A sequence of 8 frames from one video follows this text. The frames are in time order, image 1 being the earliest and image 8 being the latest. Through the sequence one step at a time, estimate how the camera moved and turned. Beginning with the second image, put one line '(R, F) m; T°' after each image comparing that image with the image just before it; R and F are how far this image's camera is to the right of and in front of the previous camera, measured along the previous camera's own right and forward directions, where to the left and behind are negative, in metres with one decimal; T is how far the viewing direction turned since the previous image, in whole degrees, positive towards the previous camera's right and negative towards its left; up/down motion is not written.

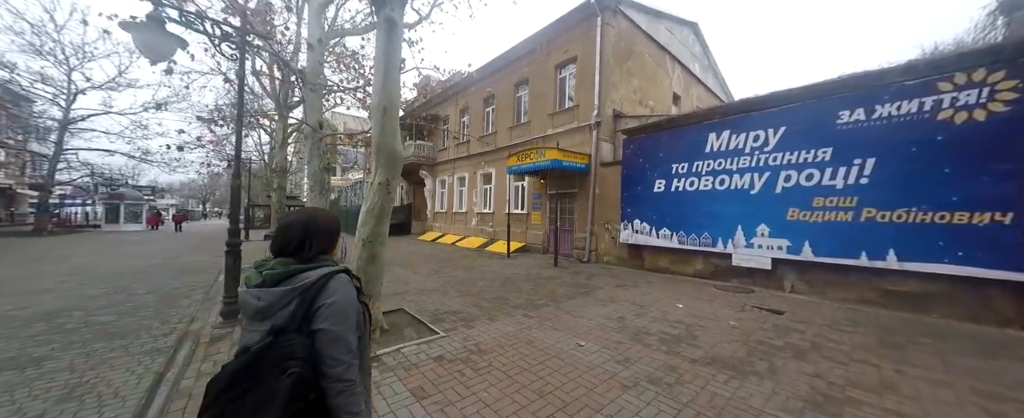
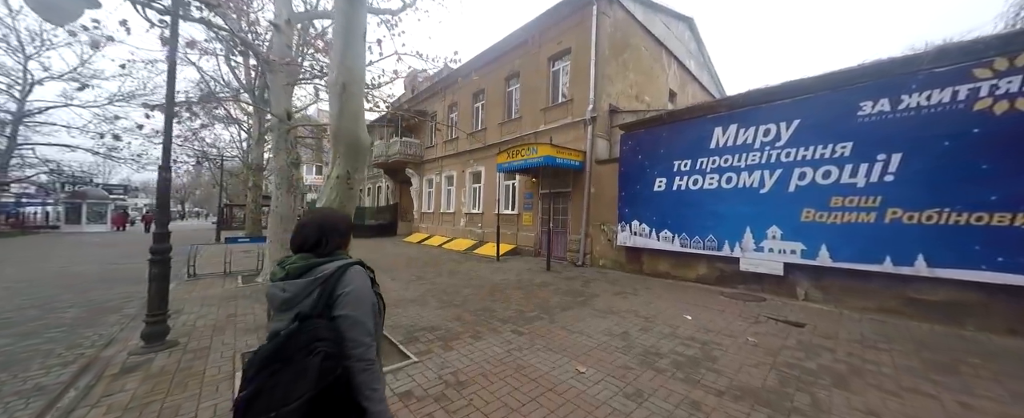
(+0.1, +0.7) m; +2°
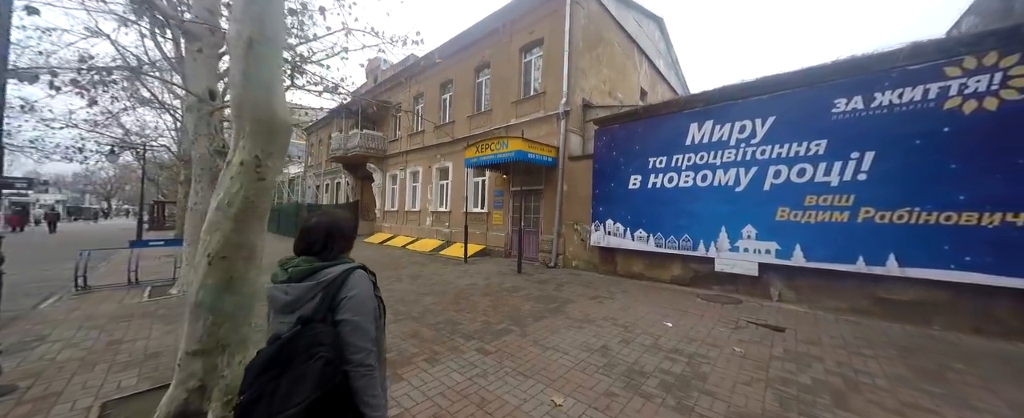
(+0.1, +0.6) m; +5°
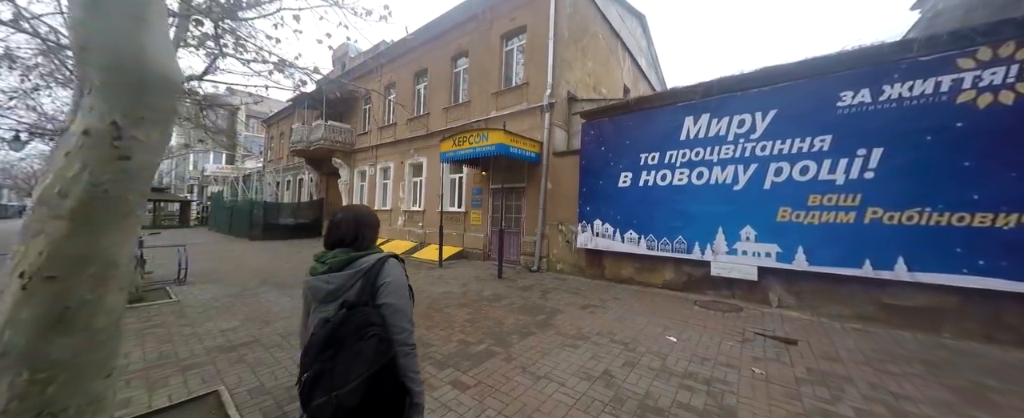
(-0.1, +0.7) m; +4°
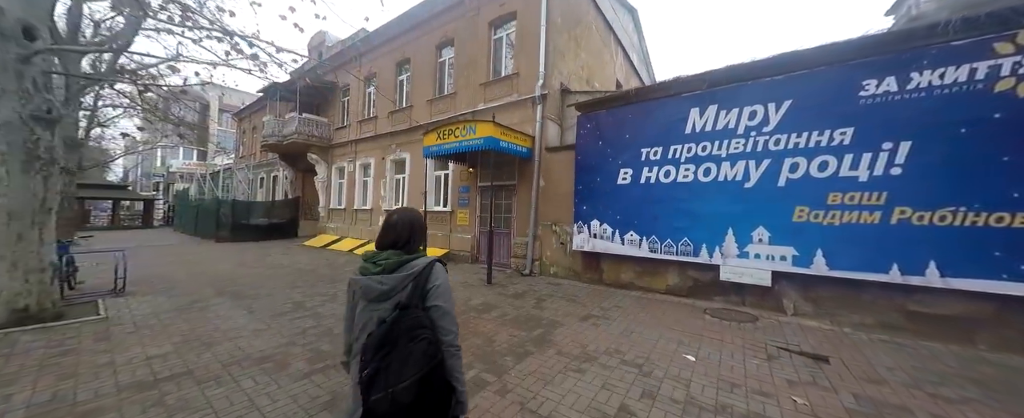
(-0.1, +0.6) m; +2°
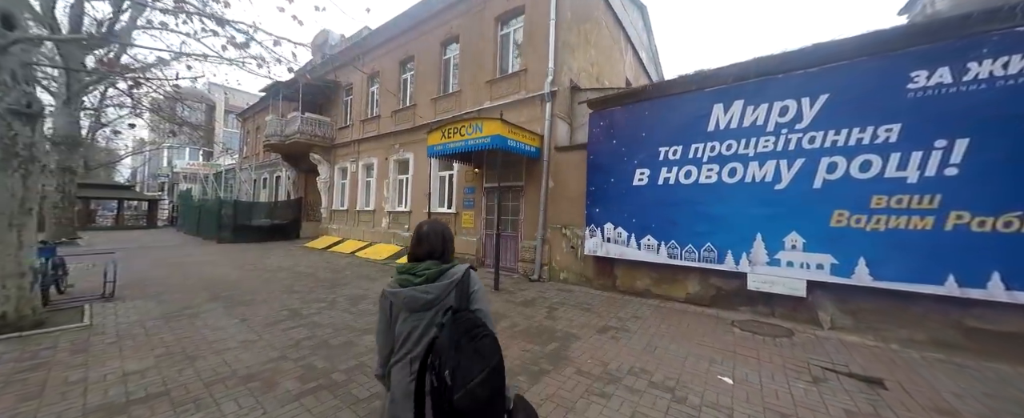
(-0.1, +0.4) m; -1°
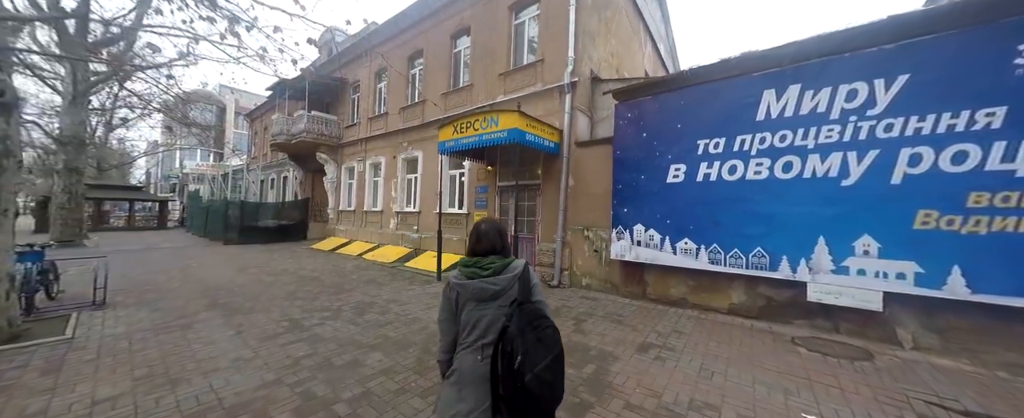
(-0.3, +0.5) m; -1°
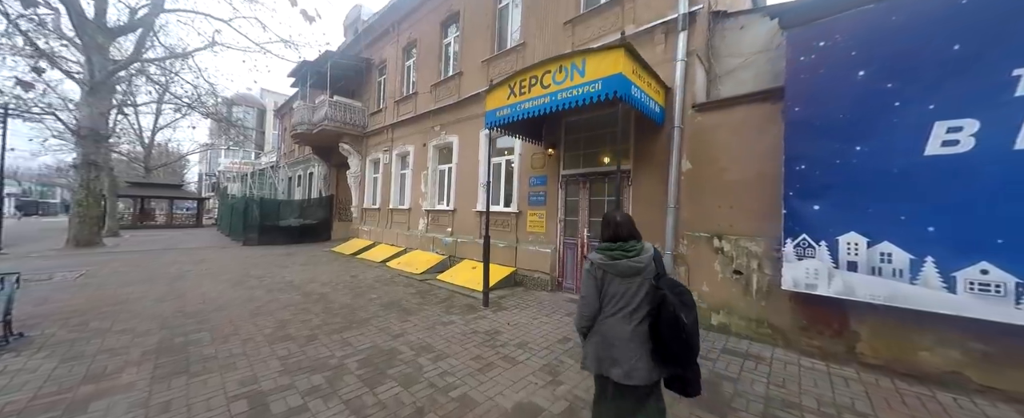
(-0.9, +2.2) m; -5°
